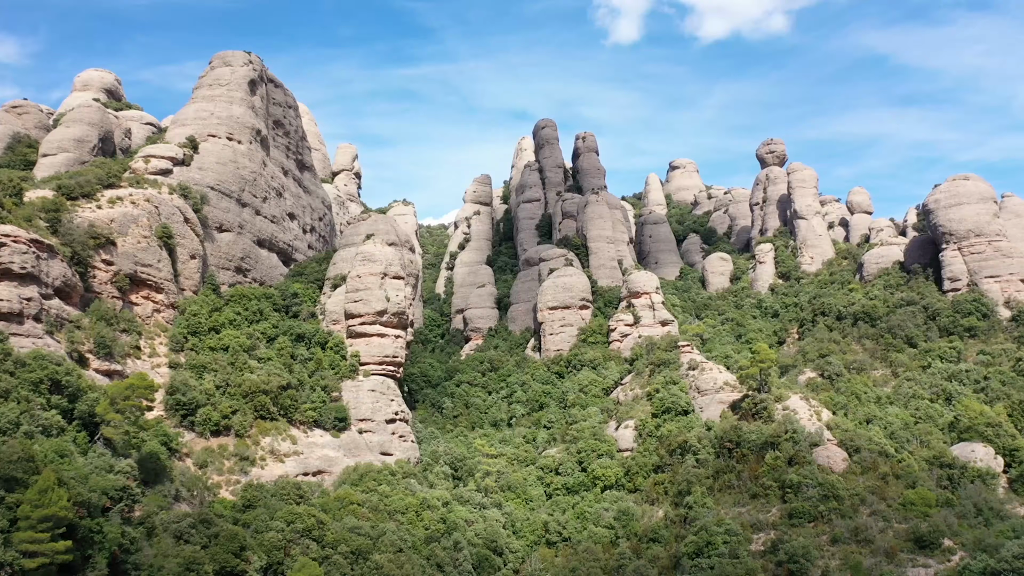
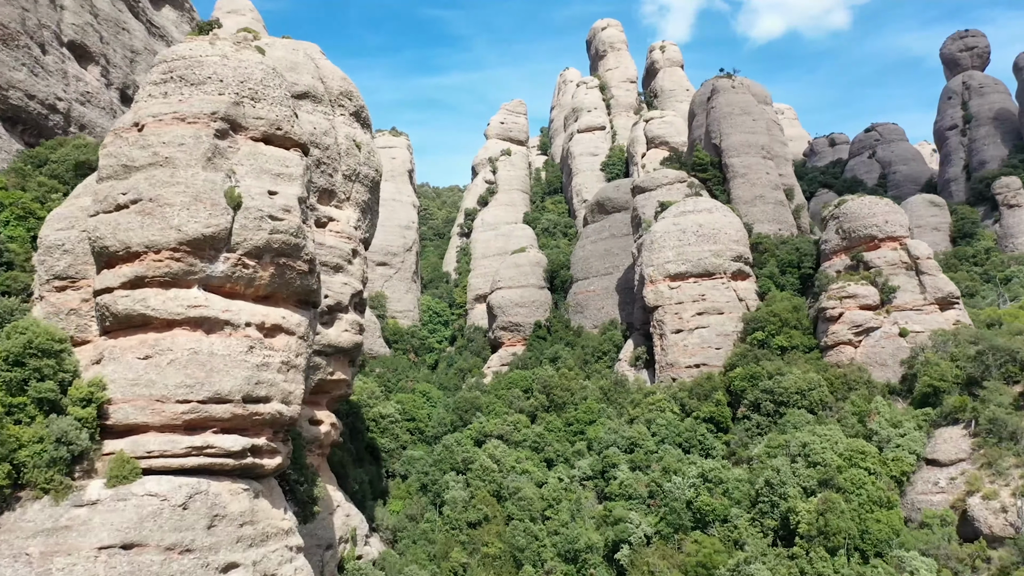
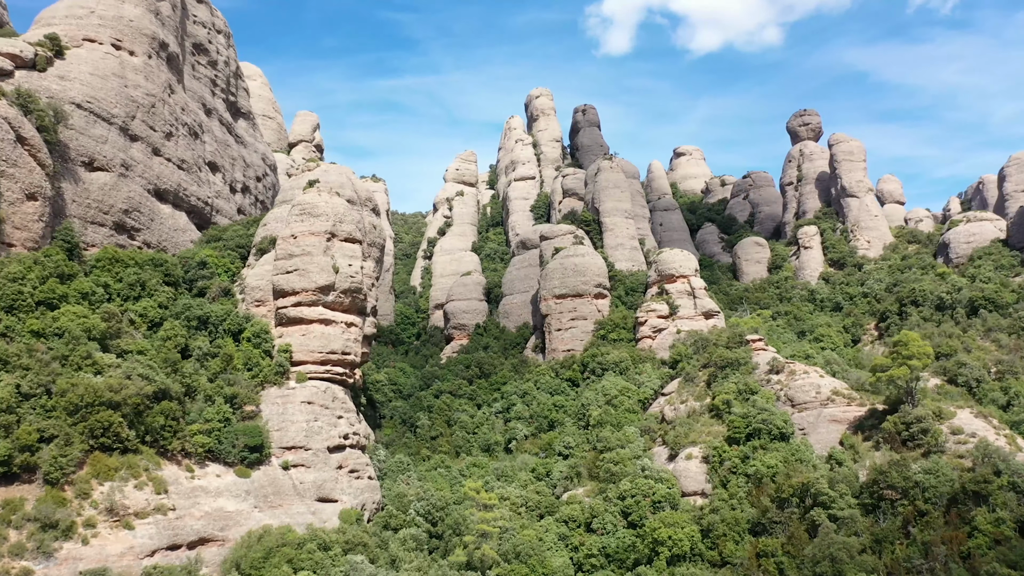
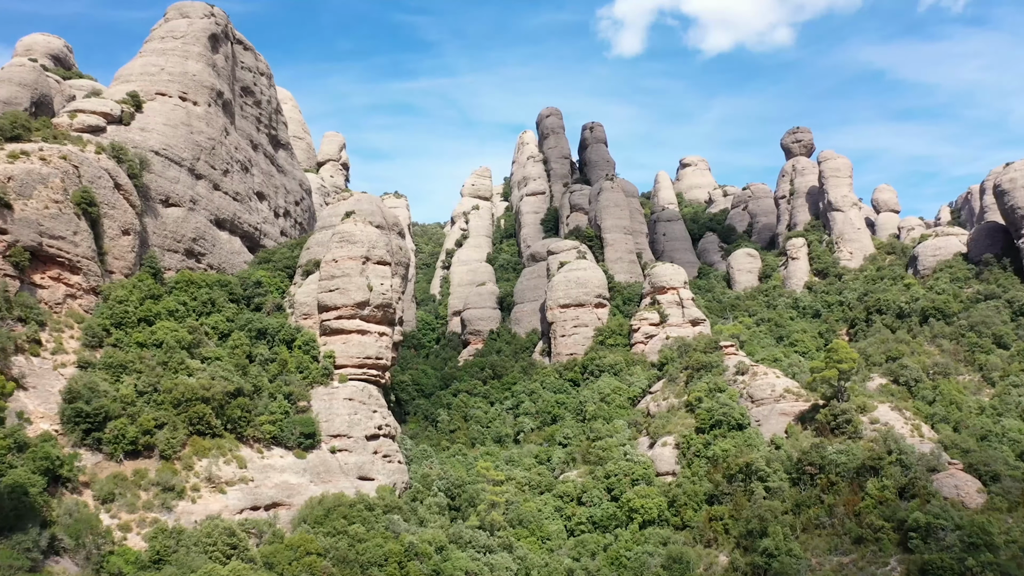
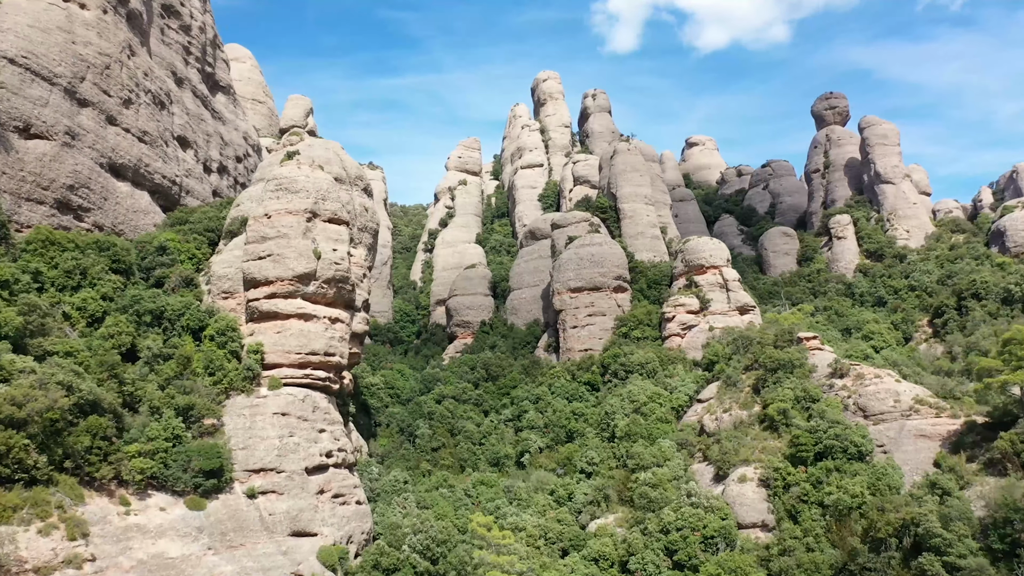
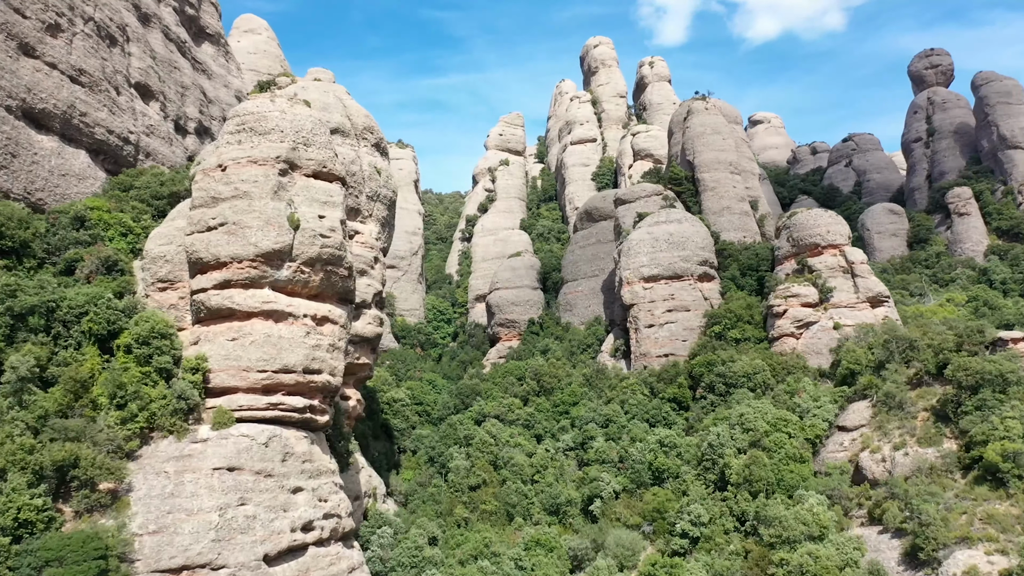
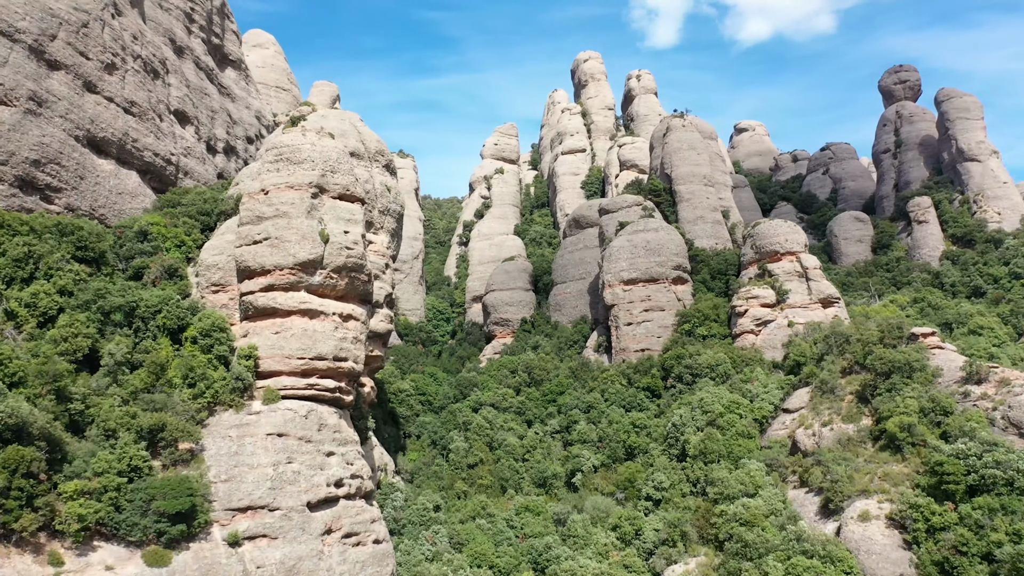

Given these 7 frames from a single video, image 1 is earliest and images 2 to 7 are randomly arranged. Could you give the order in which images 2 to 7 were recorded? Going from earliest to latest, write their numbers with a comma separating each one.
4, 3, 5, 7, 6, 2
